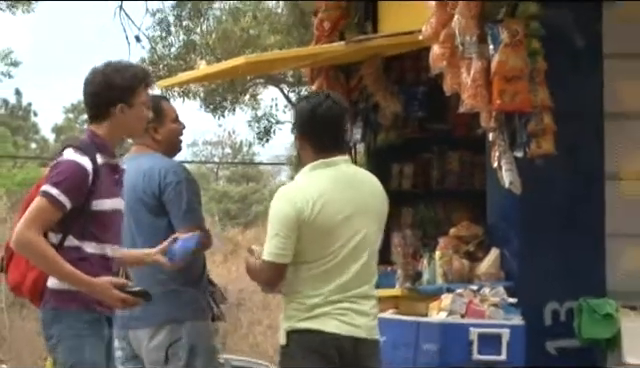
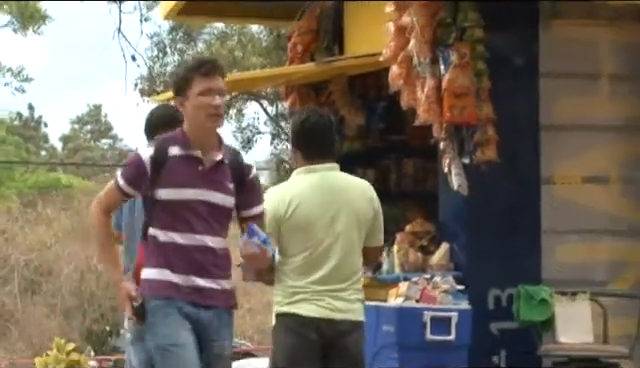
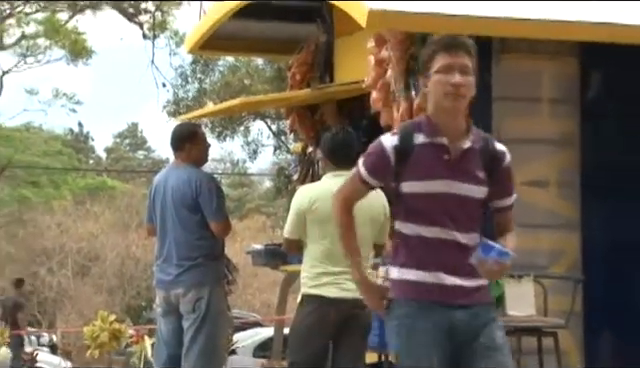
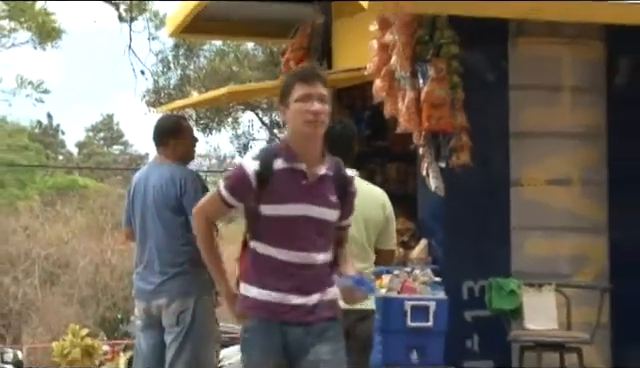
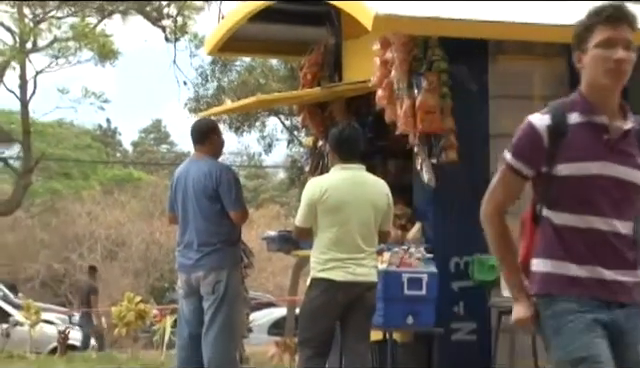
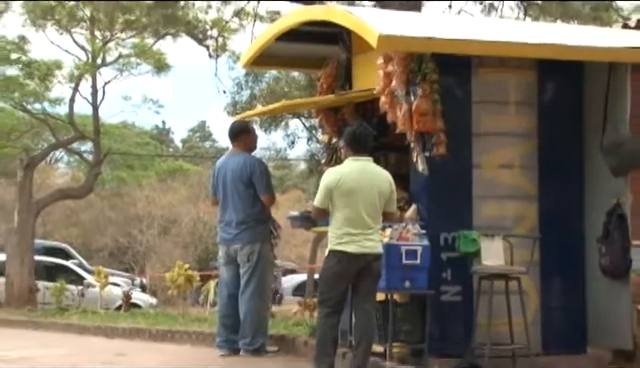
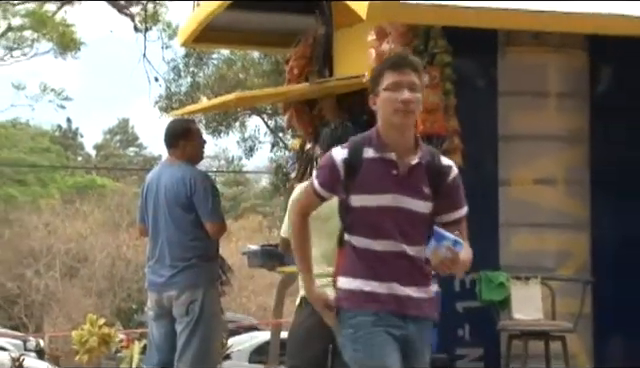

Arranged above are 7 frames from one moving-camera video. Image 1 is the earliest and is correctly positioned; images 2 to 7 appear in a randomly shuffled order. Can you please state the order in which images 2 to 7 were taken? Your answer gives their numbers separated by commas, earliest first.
2, 4, 7, 3, 5, 6
